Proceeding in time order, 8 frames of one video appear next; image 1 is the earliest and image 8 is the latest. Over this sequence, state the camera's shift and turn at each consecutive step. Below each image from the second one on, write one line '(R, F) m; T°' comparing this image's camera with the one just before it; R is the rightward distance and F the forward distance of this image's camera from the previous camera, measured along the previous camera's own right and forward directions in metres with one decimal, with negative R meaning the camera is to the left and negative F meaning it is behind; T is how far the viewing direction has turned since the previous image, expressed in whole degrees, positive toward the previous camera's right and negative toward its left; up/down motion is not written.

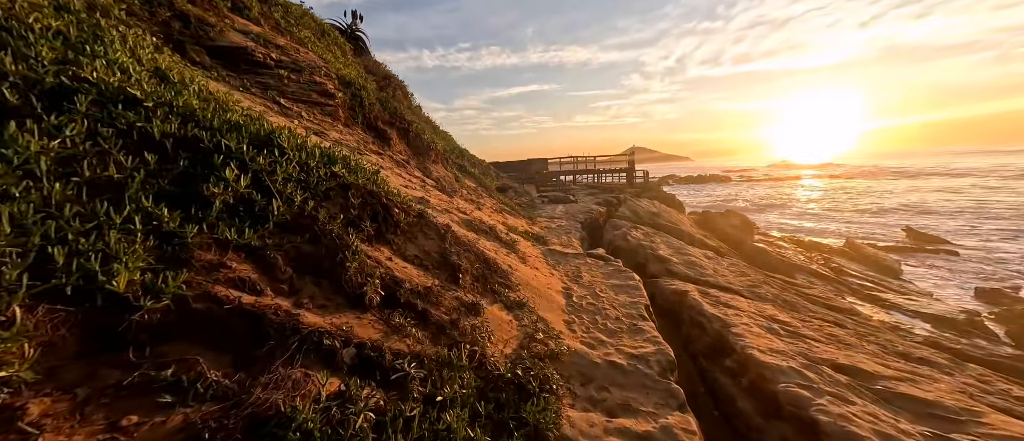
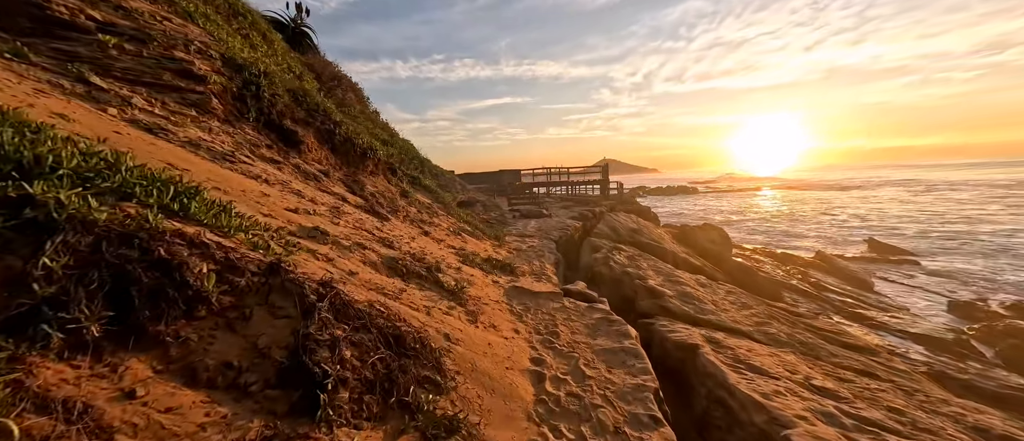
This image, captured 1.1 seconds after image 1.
(+0.4, +1.8) m; +4°
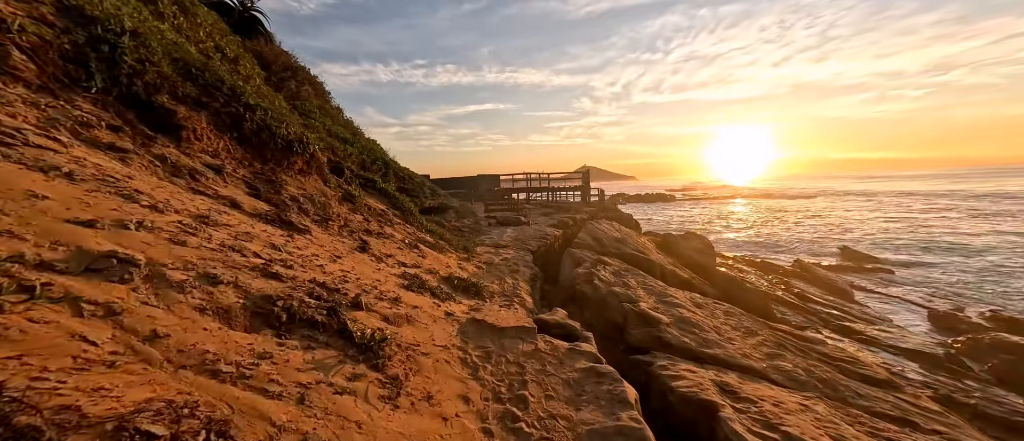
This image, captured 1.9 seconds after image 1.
(+0.3, +1.4) m; +3°
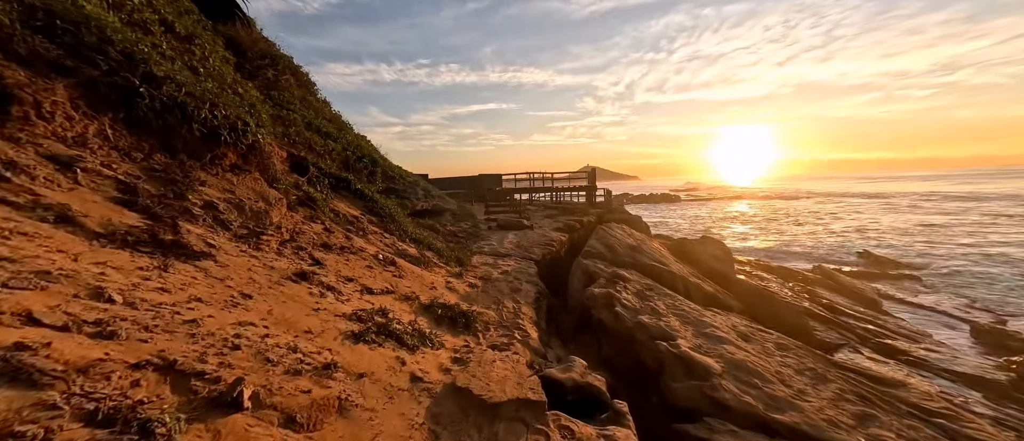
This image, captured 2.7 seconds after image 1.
(0.0, +1.5) m; 0°
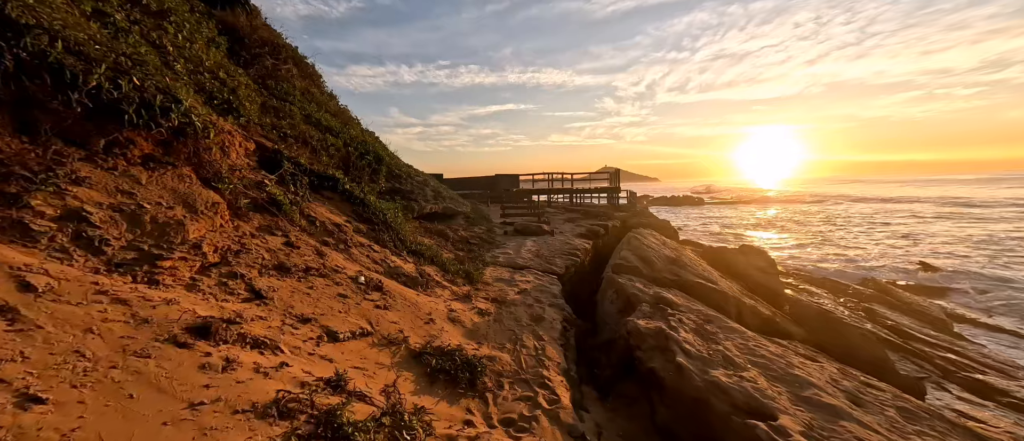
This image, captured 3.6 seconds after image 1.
(-0.1, +1.5) m; -3°
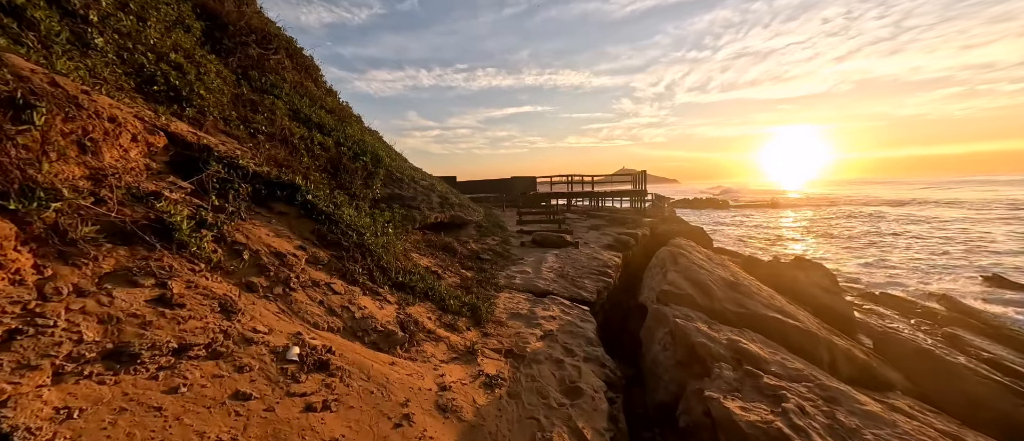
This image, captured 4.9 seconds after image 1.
(-0.1, +1.9) m; -3°
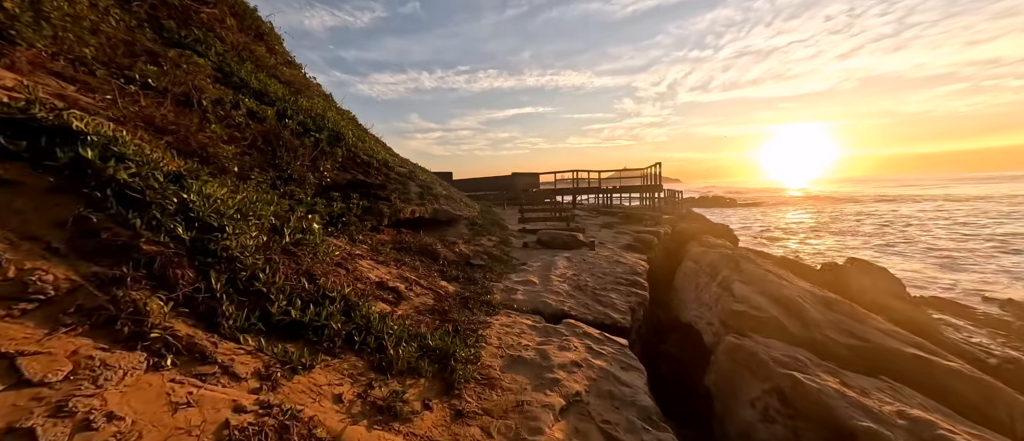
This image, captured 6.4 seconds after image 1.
(+0.1, +2.4) m; 0°
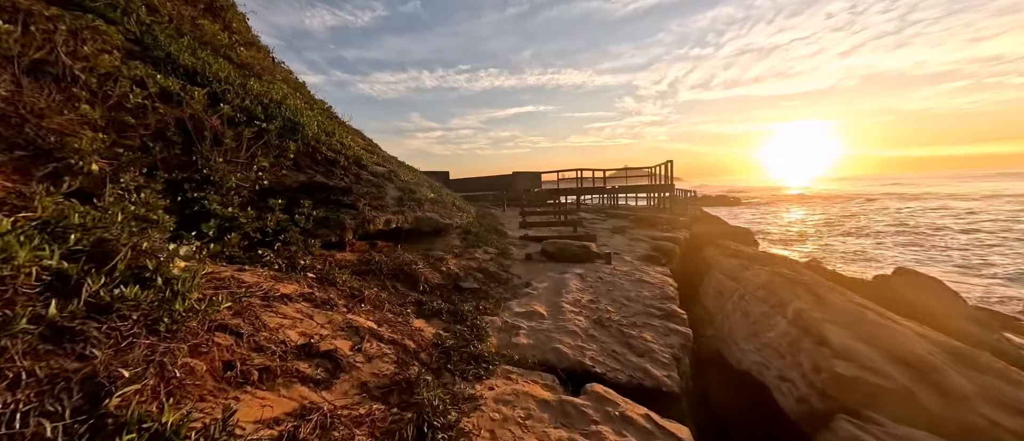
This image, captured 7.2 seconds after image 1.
(0.0, +1.7) m; 0°
